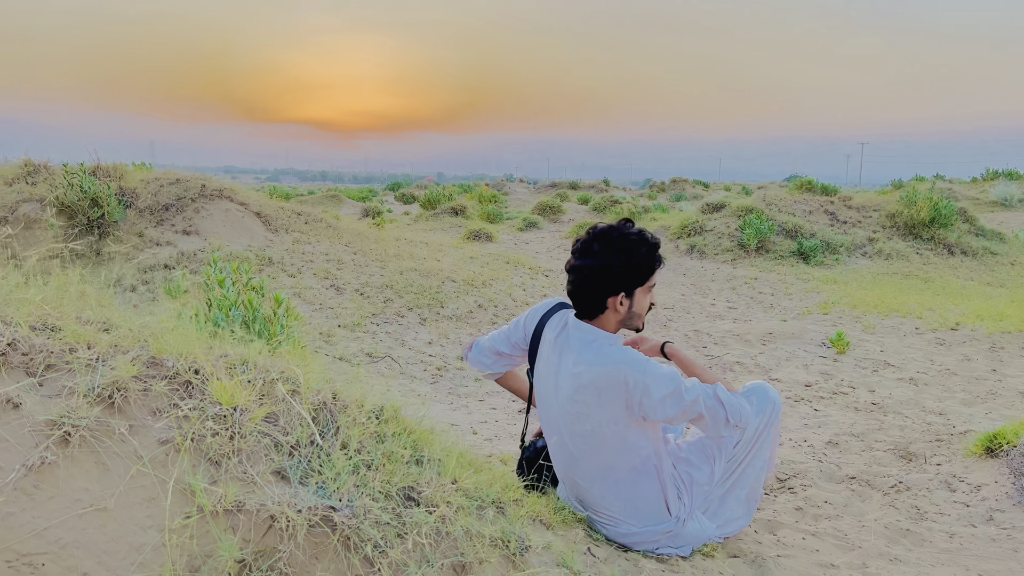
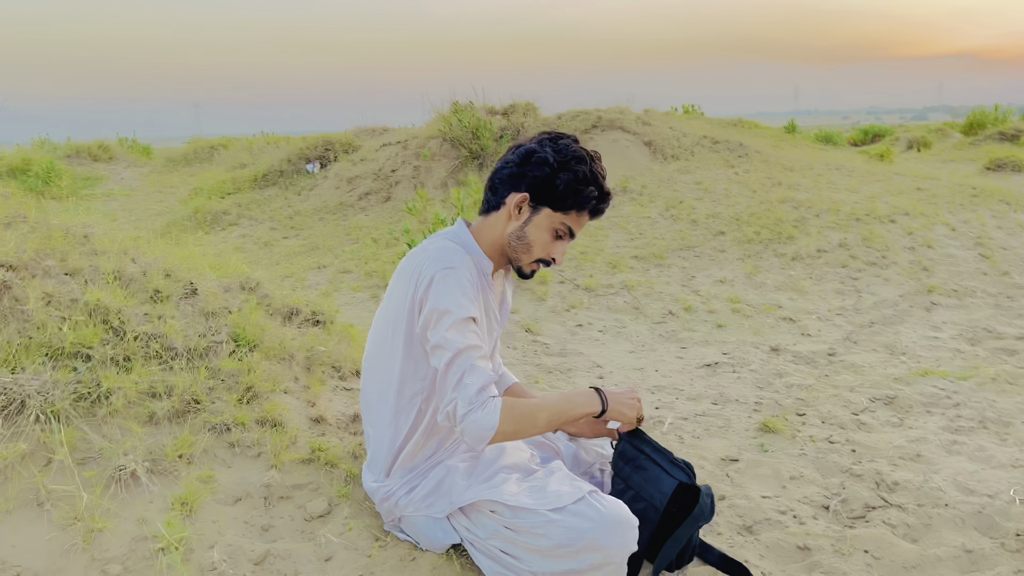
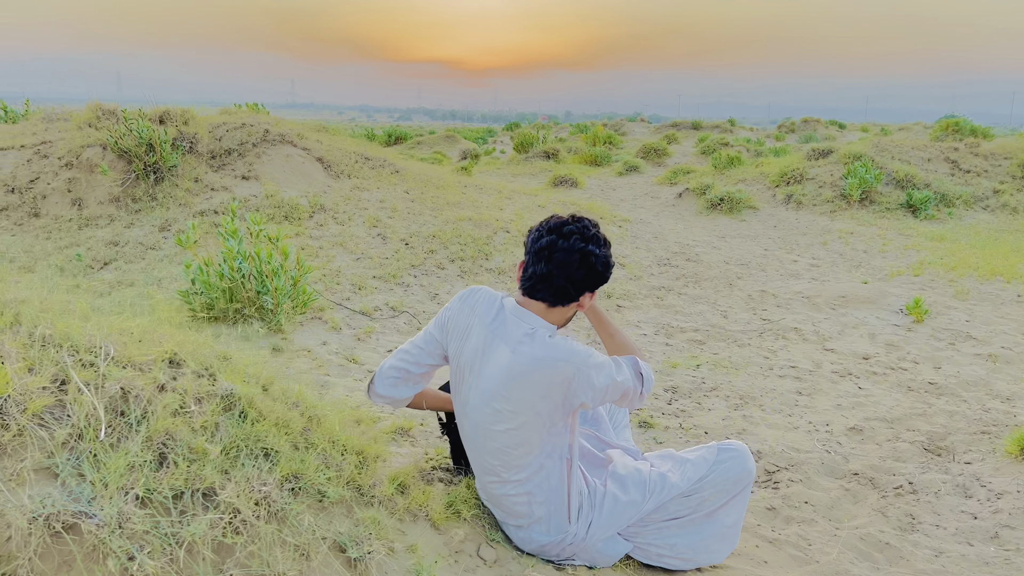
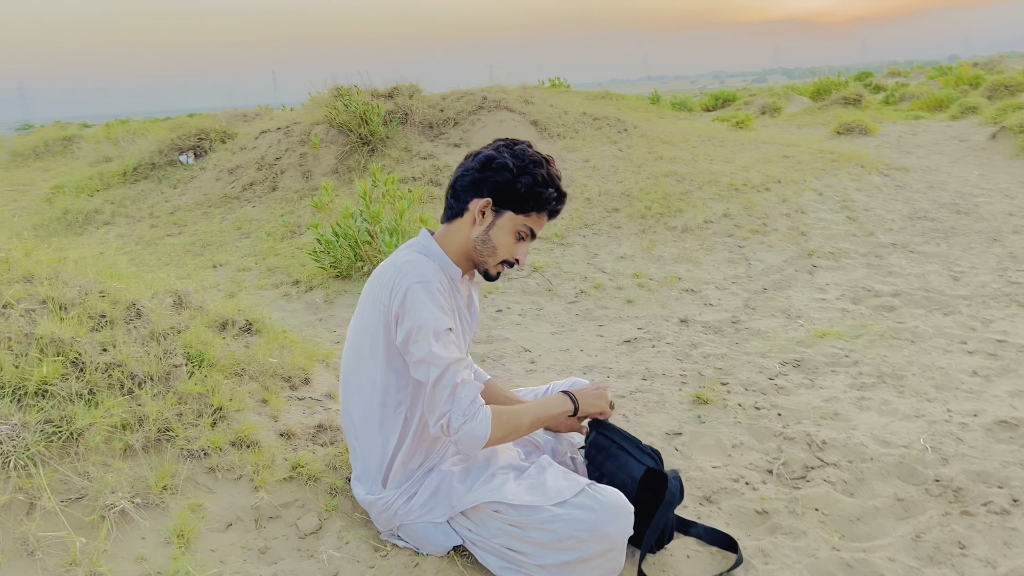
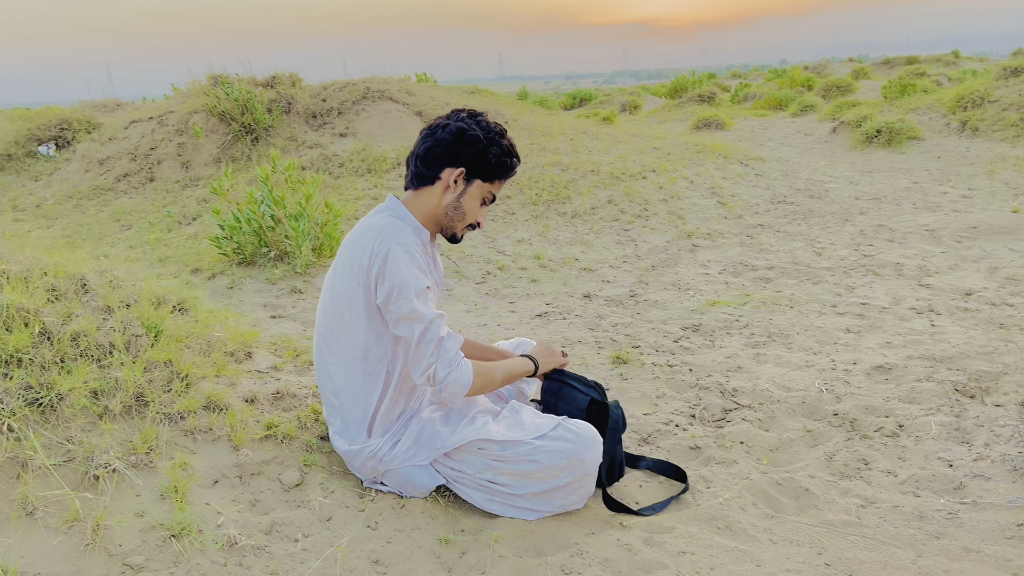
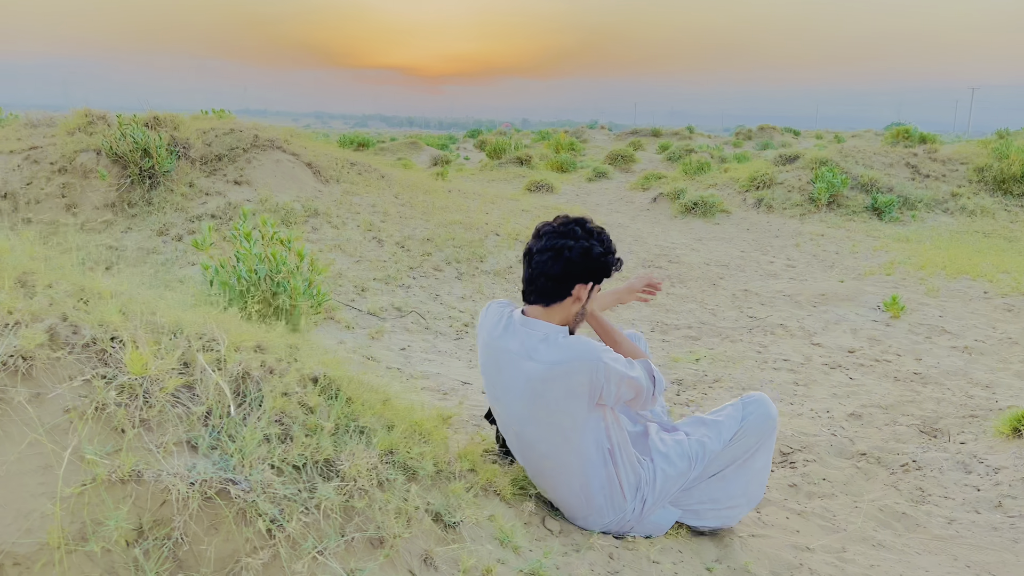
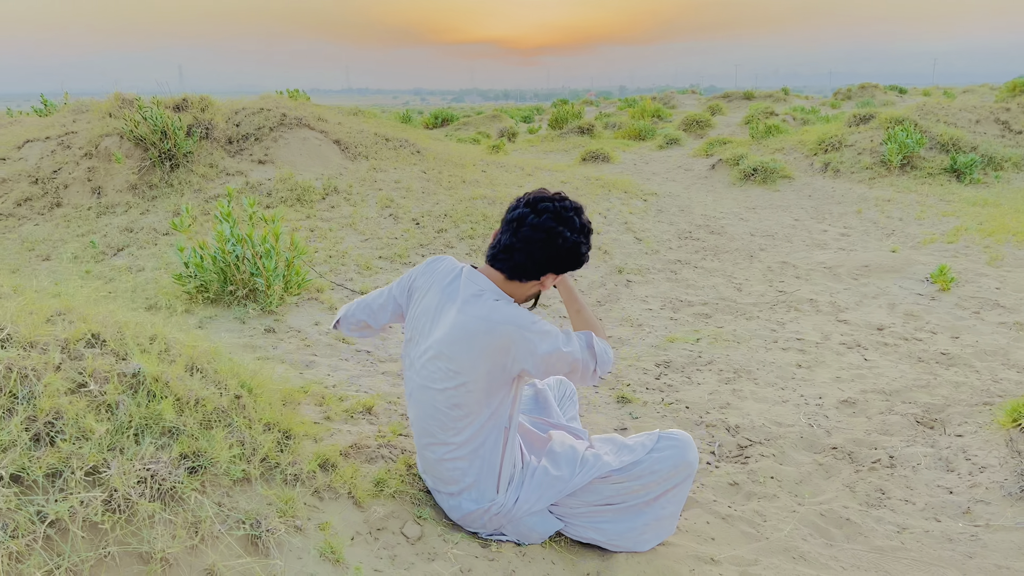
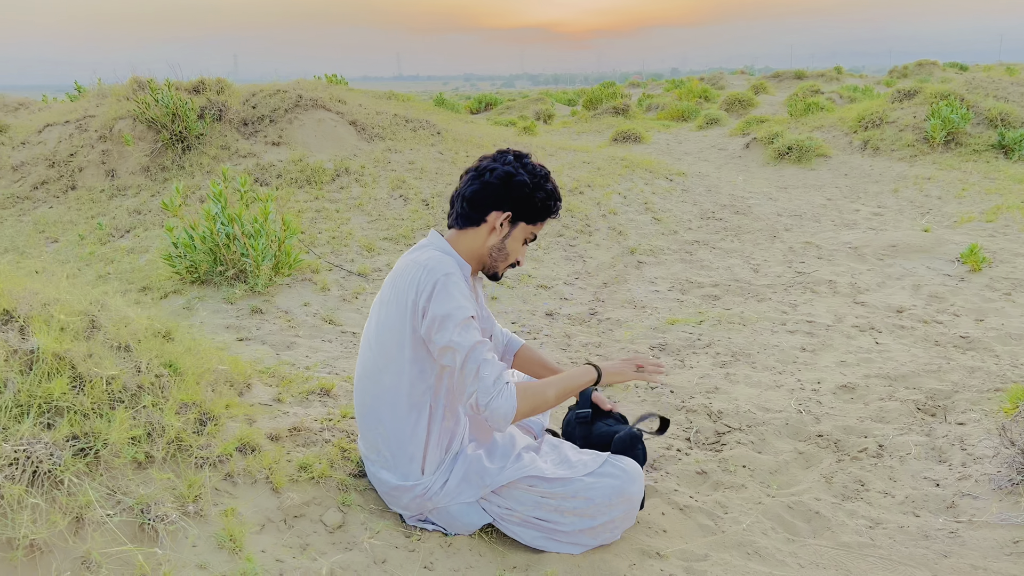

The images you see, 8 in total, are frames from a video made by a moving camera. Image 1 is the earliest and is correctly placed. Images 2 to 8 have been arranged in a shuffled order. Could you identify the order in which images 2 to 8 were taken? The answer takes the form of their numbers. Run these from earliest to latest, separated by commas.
6, 3, 7, 8, 5, 4, 2
